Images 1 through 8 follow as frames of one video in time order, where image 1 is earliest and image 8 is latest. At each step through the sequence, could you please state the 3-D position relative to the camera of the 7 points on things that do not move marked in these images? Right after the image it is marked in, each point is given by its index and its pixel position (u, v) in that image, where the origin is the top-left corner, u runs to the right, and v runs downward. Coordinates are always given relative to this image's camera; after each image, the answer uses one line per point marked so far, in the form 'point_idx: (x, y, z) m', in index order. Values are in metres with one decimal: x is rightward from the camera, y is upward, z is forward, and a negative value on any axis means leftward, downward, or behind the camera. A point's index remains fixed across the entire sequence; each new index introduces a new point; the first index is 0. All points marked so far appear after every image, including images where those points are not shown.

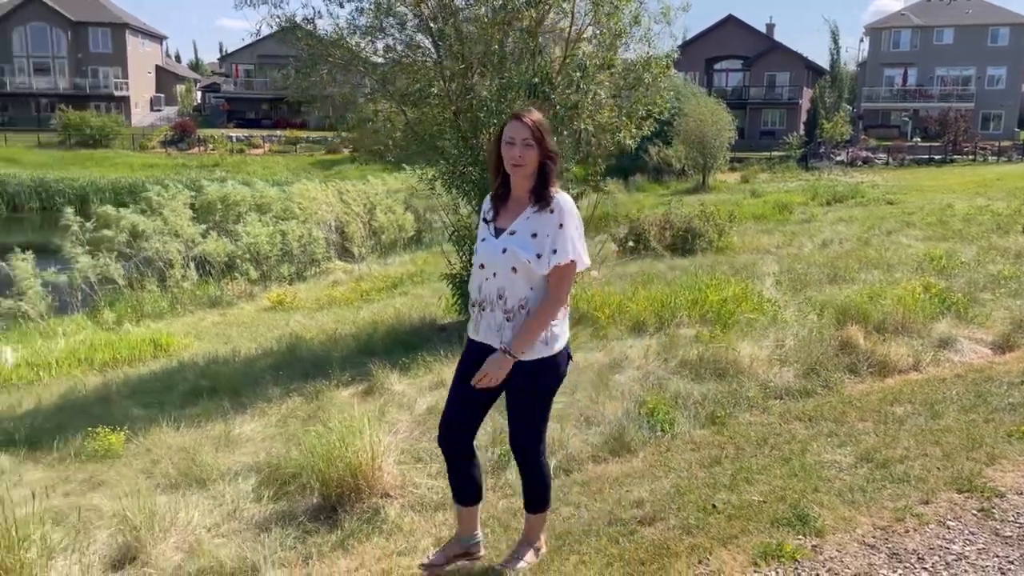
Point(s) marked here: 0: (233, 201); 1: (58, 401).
0: (-4.8, +1.4, +14.1) m
1: (-3.5, -0.9, +6.5) m
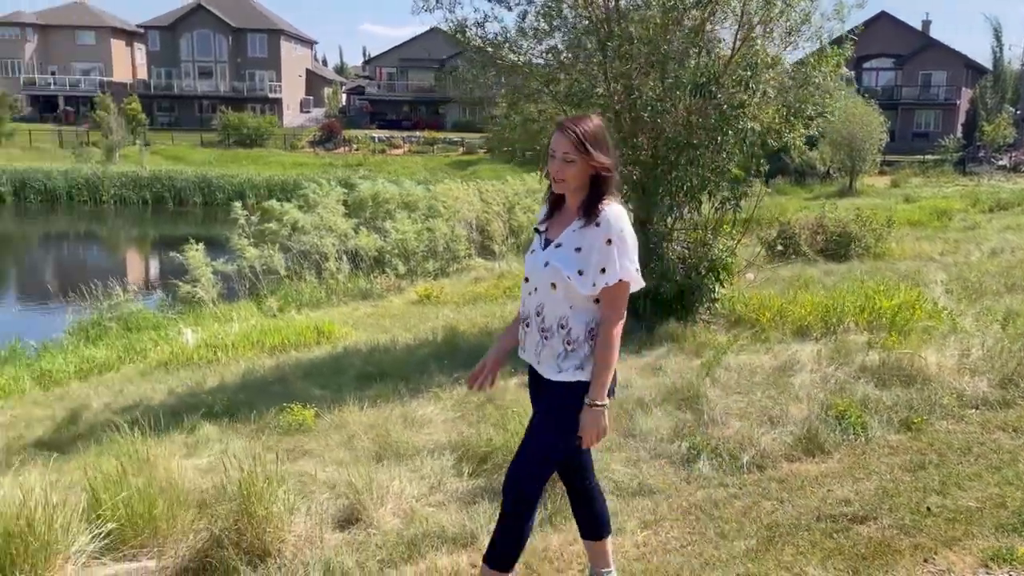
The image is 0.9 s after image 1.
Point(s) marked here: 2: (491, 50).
0: (-2.3, +1.6, +14.8) m
1: (-2.3, -0.8, +7.0) m
2: (-0.2, +2.0, +6.9) m
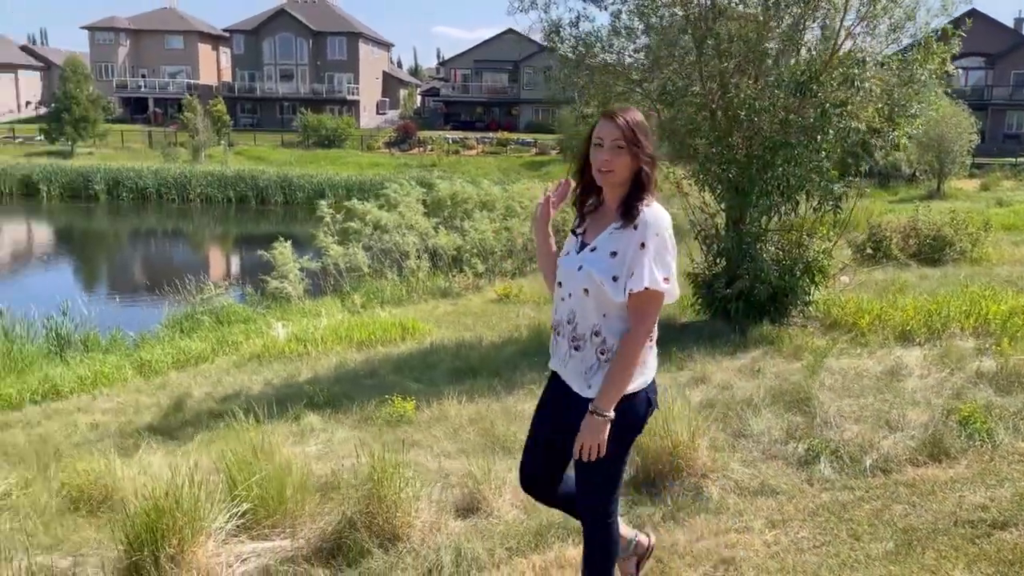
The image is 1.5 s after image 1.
0: (-0.9, +1.6, +14.9) m
1: (-1.6, -0.7, +7.2) m
2: (+0.6, +2.0, +6.9) m
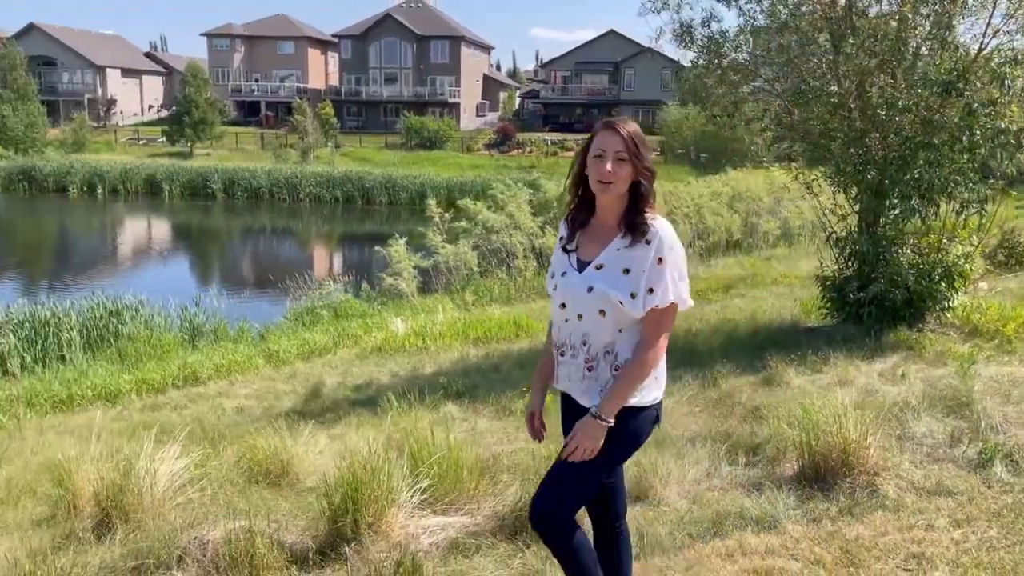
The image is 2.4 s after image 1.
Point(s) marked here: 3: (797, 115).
0: (+1.0, +1.6, +15.0) m
1: (-0.5, -0.7, +7.4) m
2: (+1.6, +2.0, +6.9) m
3: (+2.2, +1.3, +6.5) m
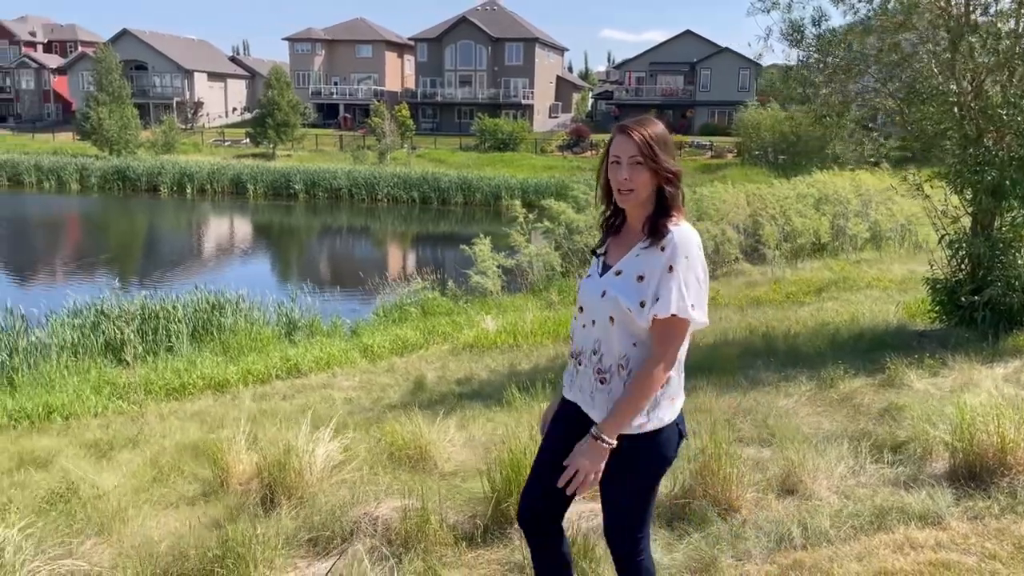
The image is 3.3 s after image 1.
0: (+2.5, +1.6, +15.0) m
1: (+0.4, -0.7, +7.5) m
2: (+2.5, +1.9, +6.8) m
3: (+3.0, +1.3, +6.4) m
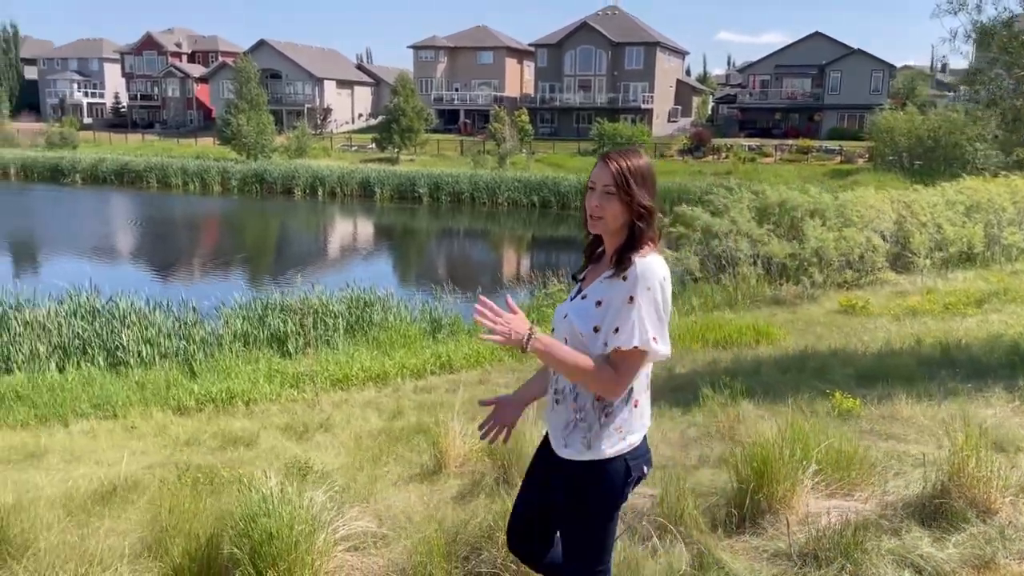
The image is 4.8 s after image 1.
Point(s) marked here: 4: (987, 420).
0: (+4.8, +1.4, +14.7) m
1: (+1.8, -0.7, +7.5) m
2: (+3.9, +1.9, +6.5) m
3: (+4.3, +1.2, +6.1) m
4: (+2.3, -0.7, +4.1) m
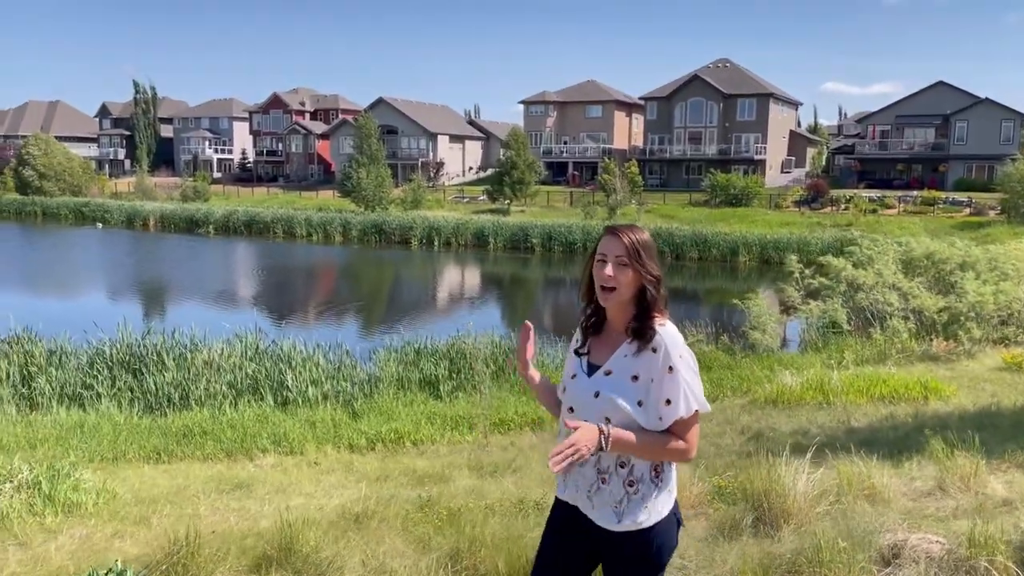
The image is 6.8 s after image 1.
0: (+7.2, +0.5, +14.2) m
1: (+3.3, -1.2, +7.3) m
2: (+5.3, +1.4, +6.3) m
3: (+5.6, +0.8, +5.7) m
4: (+3.4, -0.9, +3.9) m
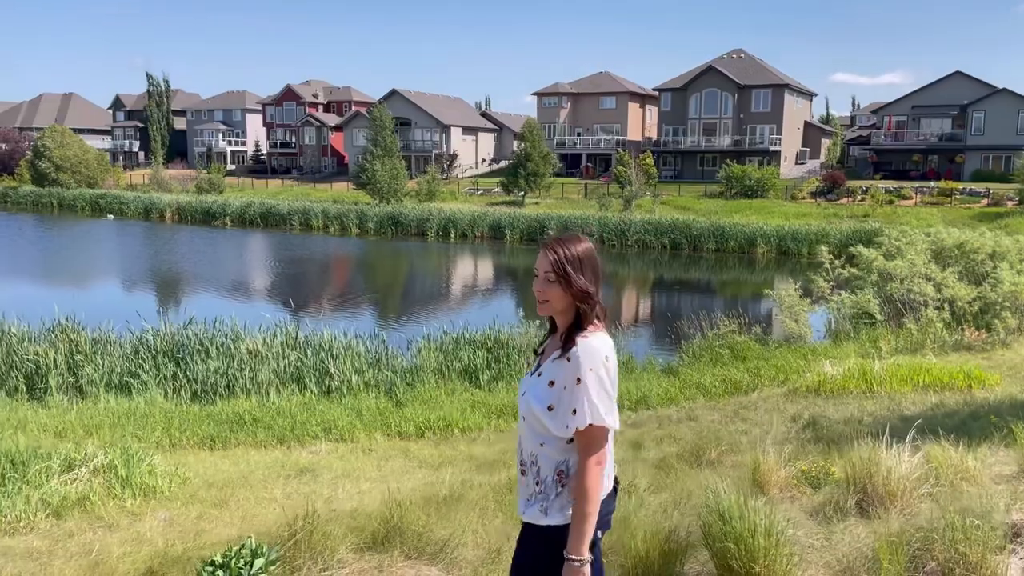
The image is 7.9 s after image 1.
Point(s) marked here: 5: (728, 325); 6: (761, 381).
0: (+7.7, +0.7, +14.2) m
1: (+3.7, -1.1, +7.4) m
2: (+5.7, +1.5, +6.3) m
3: (+6.1, +0.9, +5.7) m
4: (+3.9, -0.8, +4.0) m
5: (+3.9, -0.7, +15.0) m
6: (+3.1, -1.2, +10.6) m
